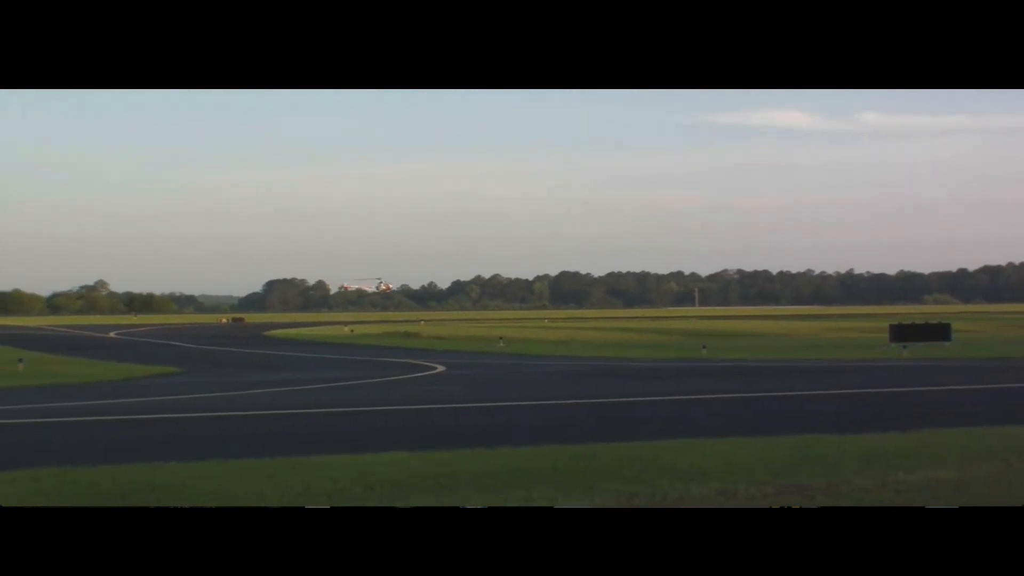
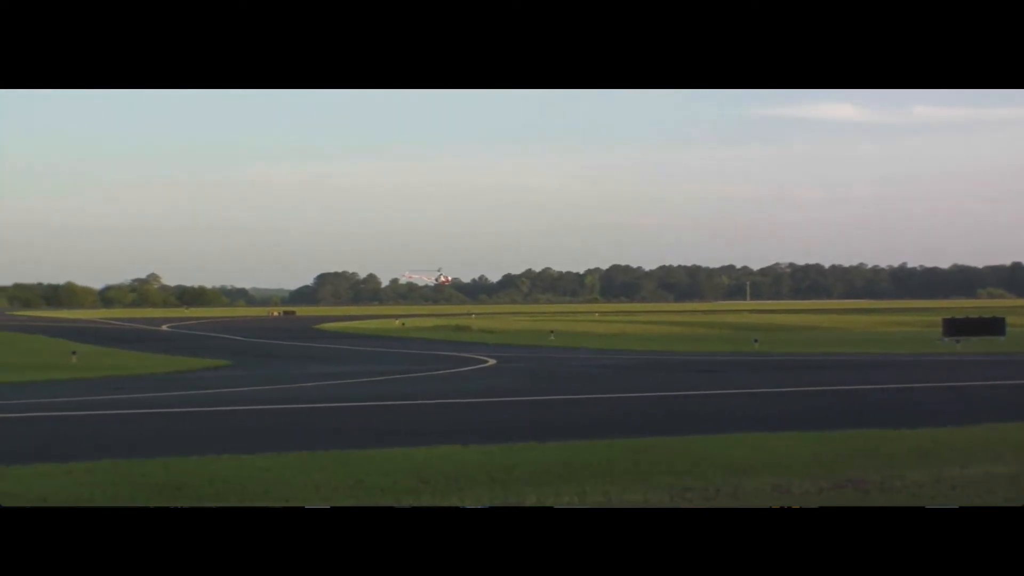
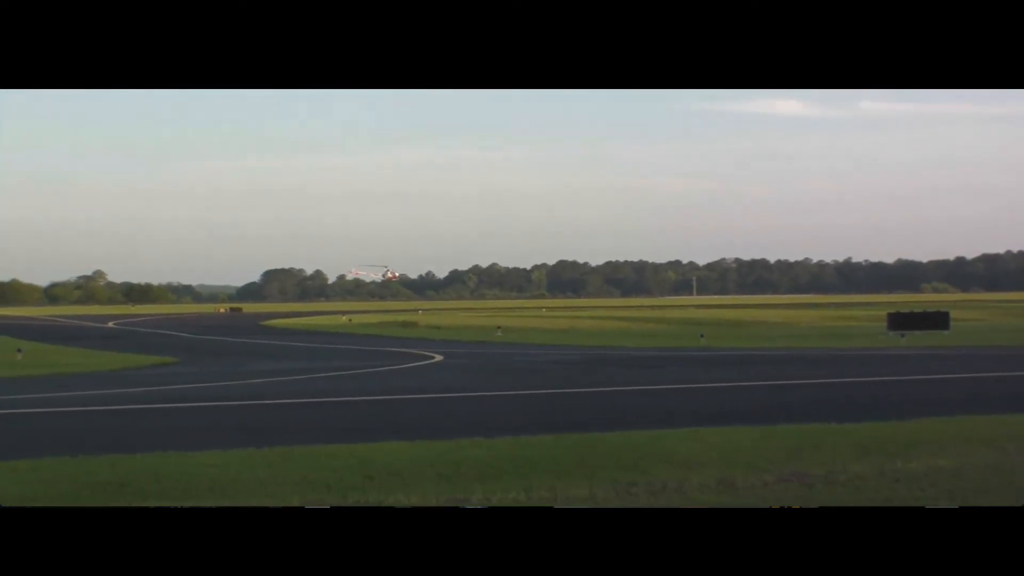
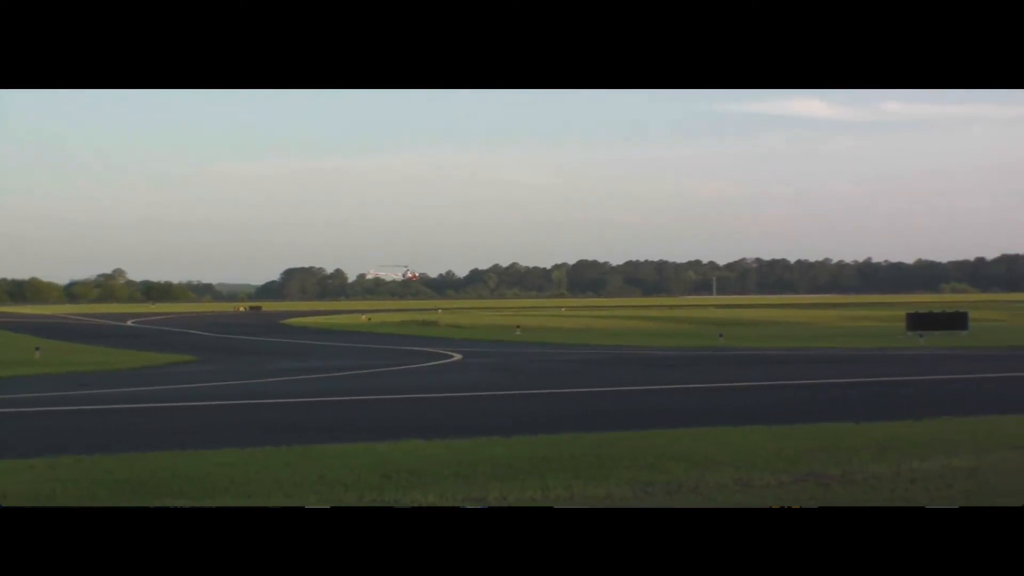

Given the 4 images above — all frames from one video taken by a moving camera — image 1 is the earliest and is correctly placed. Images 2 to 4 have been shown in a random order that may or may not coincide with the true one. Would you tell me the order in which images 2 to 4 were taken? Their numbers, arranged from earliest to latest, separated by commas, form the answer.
4, 3, 2
